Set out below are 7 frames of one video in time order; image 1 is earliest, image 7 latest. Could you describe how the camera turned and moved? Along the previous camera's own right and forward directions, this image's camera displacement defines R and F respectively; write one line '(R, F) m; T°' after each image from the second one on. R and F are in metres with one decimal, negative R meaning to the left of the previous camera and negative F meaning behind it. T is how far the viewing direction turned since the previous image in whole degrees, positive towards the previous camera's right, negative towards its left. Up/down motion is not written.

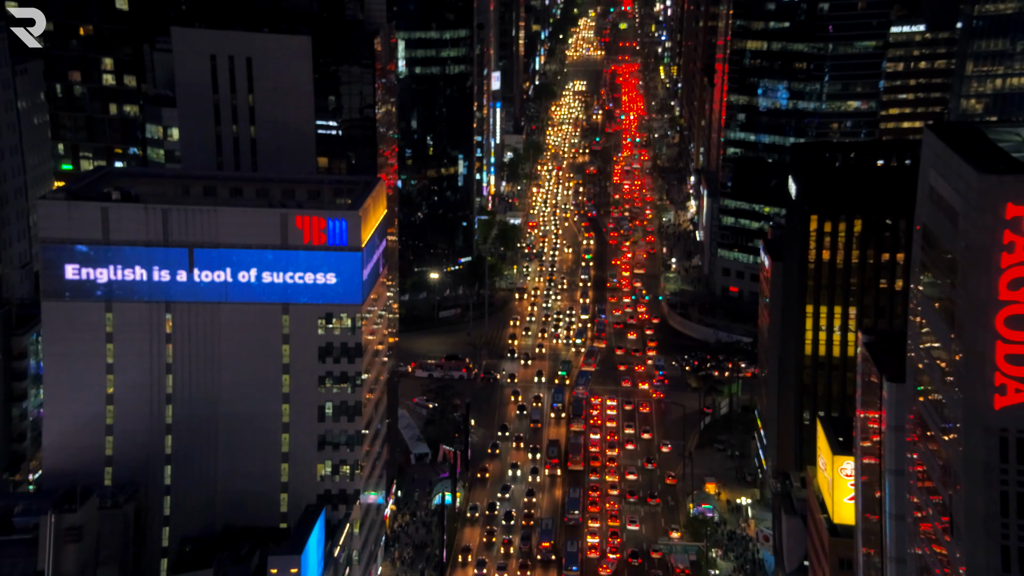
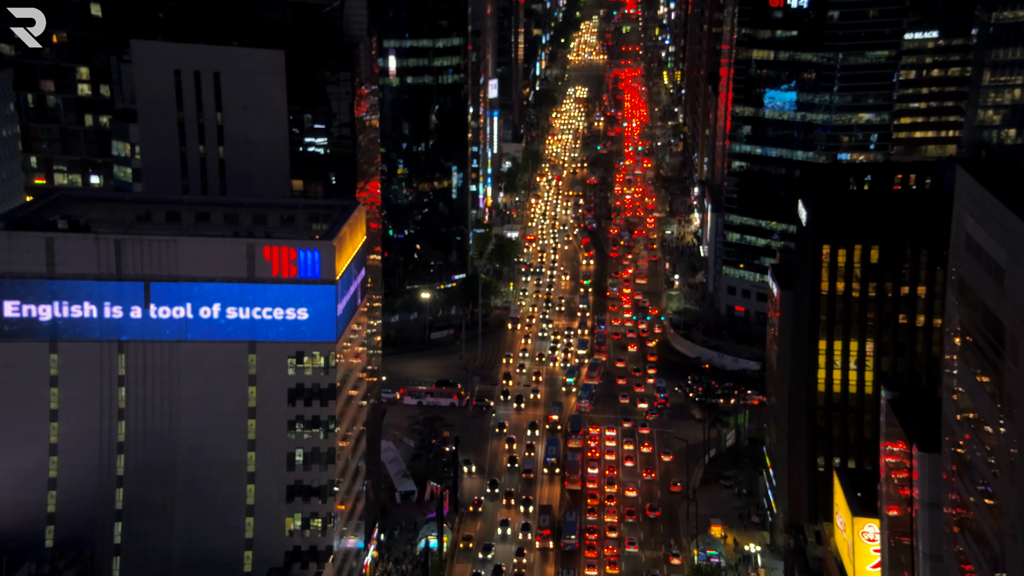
(+1.0, +7.7) m; 0°
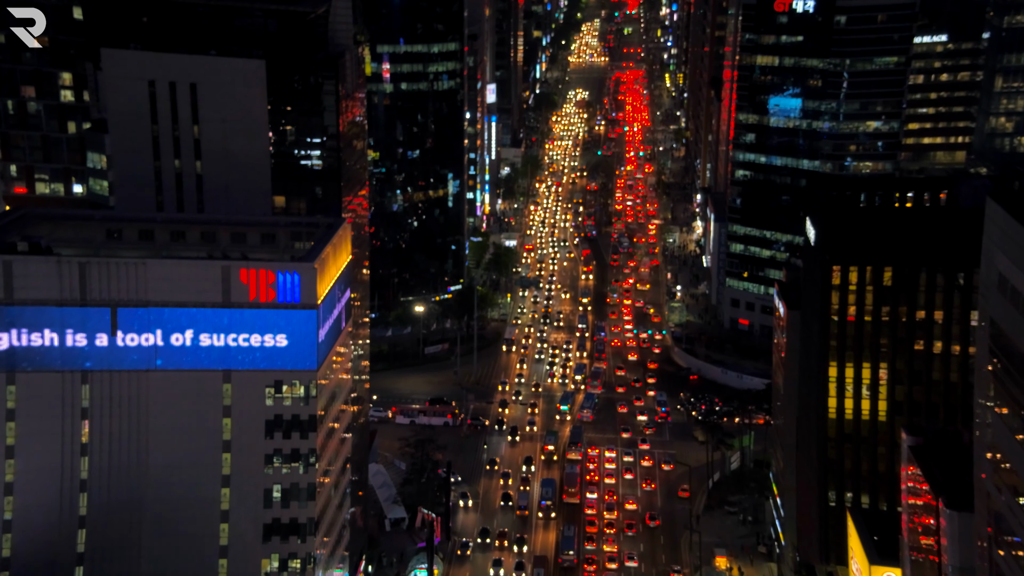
(+0.6, +5.1) m; 0°
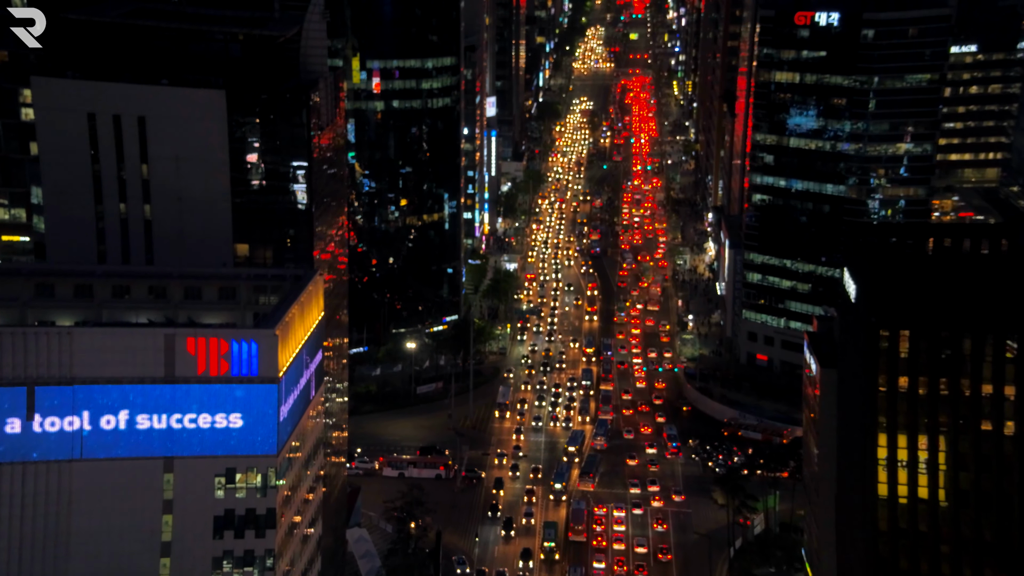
(+0.5, +12.0) m; 0°
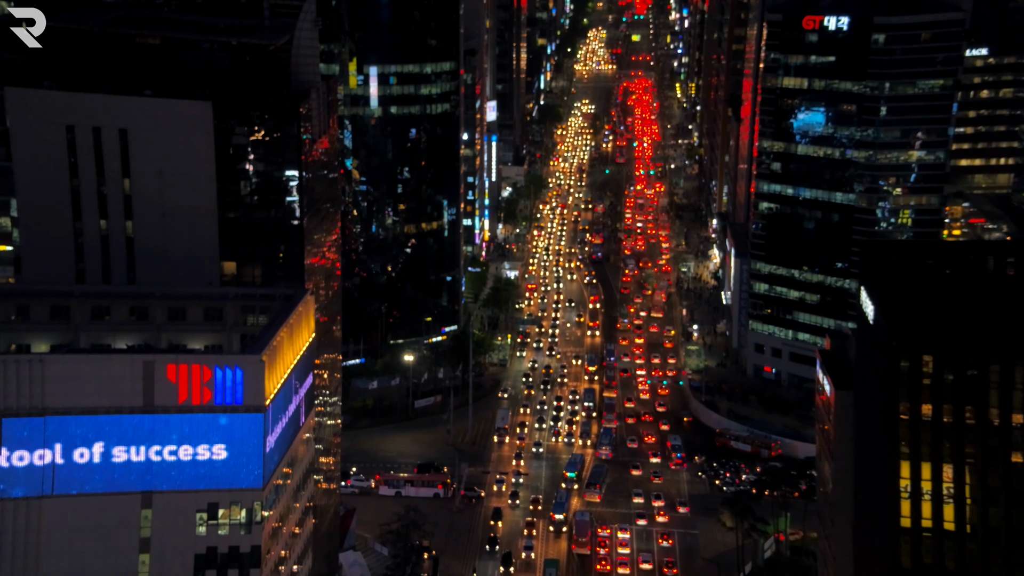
(0.0, +3.8) m; 0°
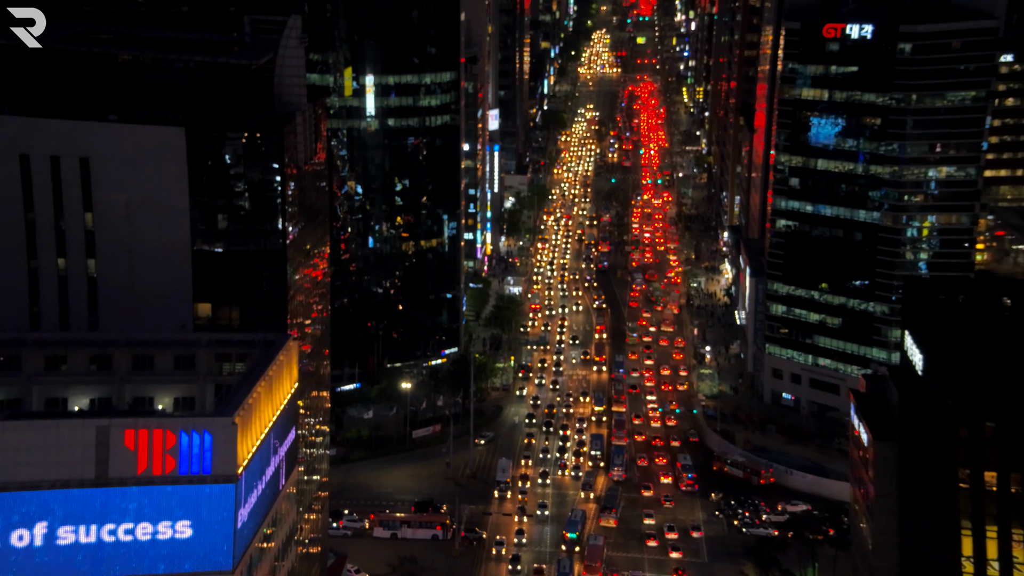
(-0.2, +7.8) m; 0°
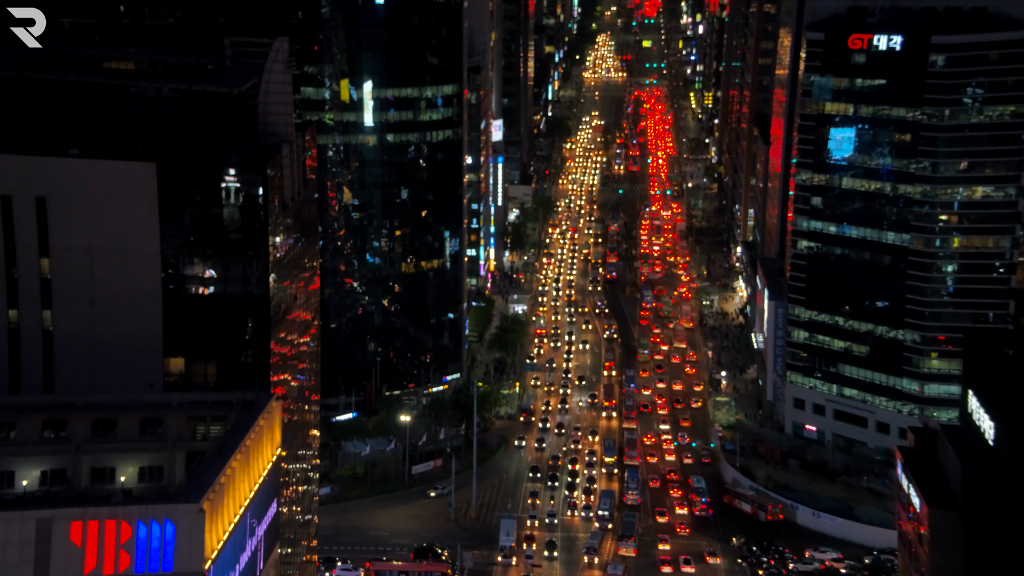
(-0.5, +8.1) m; 0°
